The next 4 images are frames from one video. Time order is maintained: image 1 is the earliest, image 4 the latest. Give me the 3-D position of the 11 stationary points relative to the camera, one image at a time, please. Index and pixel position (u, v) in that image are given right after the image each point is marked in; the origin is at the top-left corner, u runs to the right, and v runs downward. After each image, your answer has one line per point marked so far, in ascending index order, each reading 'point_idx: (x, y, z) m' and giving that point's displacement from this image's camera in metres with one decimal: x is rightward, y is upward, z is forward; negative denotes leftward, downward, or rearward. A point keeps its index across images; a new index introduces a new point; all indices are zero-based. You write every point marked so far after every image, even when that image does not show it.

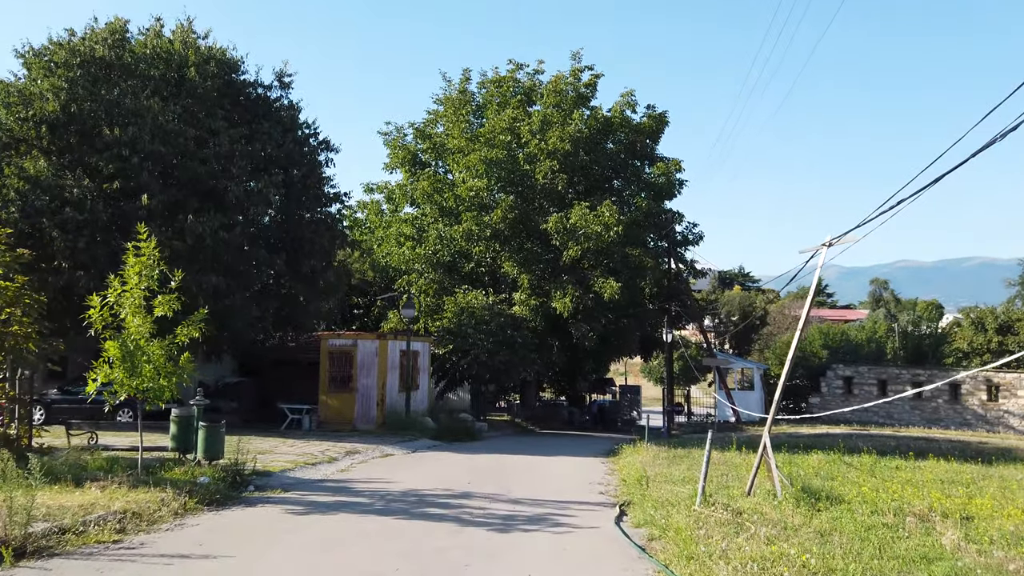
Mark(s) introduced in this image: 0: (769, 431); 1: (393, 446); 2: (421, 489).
0: (+3.5, -1.9, +10.4) m
1: (-2.8, -3.7, +18.0) m
2: (-1.3, -2.8, +10.4) m
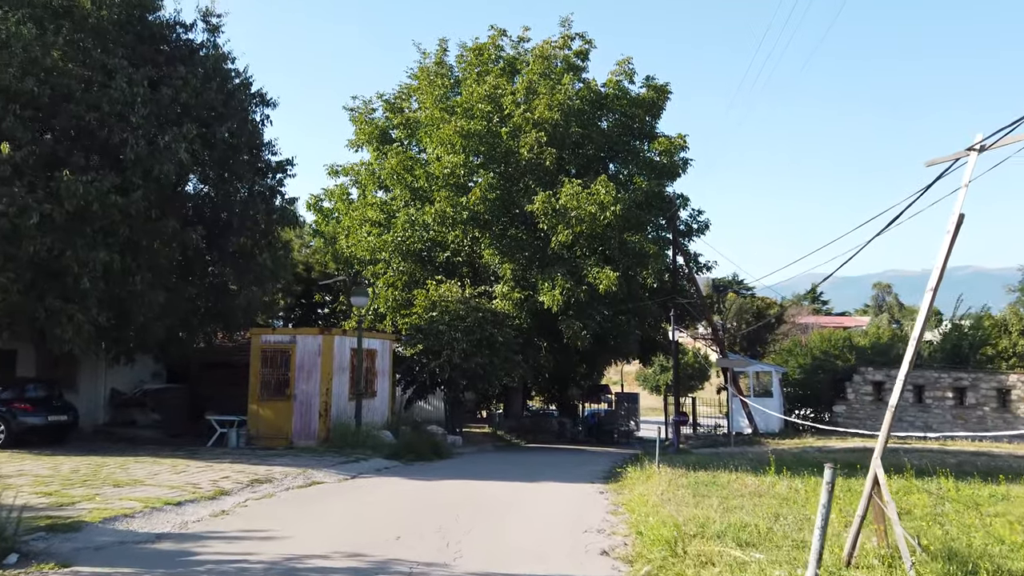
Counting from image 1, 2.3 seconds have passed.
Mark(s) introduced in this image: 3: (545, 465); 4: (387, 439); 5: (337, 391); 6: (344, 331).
0: (+3.0, -1.4, +6.4) m
1: (-3.3, -3.3, +13.9) m
2: (-1.7, -2.2, +6.3) m
3: (+0.8, -4.2, +18.1) m
4: (-2.9, -3.5, +17.8) m
5: (-4.0, -2.4, +17.7) m
6: (-3.9, -1.0, +17.8) m
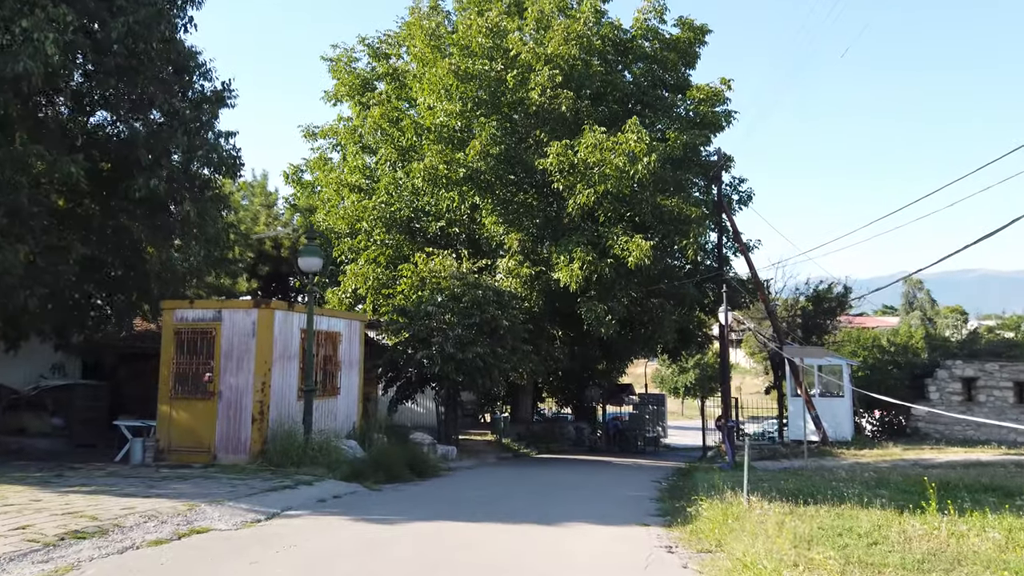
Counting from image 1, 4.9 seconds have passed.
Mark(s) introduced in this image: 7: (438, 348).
0: (+3.0, -0.6, +1.5) m
1: (-3.2, -2.5, +9.1) m
2: (-1.7, -1.4, +1.6) m
3: (+0.9, -3.5, +13.3) m
4: (-2.8, -2.8, +13.1) m
5: (-3.9, -1.7, +12.9) m
6: (-3.8, -0.3, +13.1) m
7: (-1.8, -1.5, +18.7) m
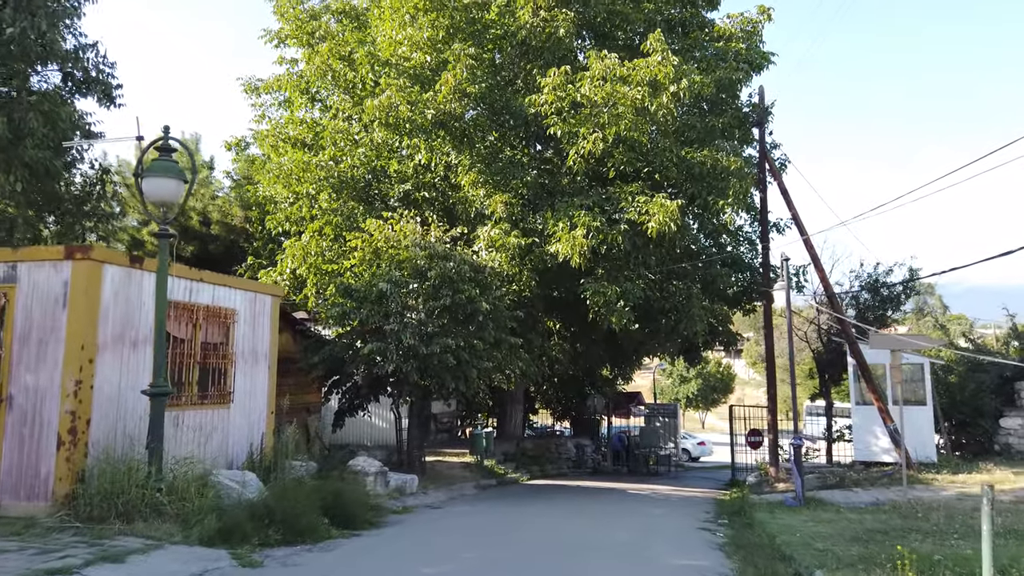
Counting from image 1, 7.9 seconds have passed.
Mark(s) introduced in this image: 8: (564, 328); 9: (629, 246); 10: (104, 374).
0: (+2.9, +0.2, -3.2) m
1: (-3.4, -1.8, +4.3) m
2: (-1.8, -0.6, -3.2) m
3: (+0.7, -2.8, +8.5) m
4: (-3.0, -2.2, +8.2) m
5: (-4.1, -1.1, +8.0) m
6: (-4.0, +0.3, +8.3) m
7: (-2.1, -1.0, +13.9) m
8: (+1.3, -1.0, +19.2) m
9: (+2.4, +0.8, +15.7) m
10: (-4.1, -0.9, +7.9) m
